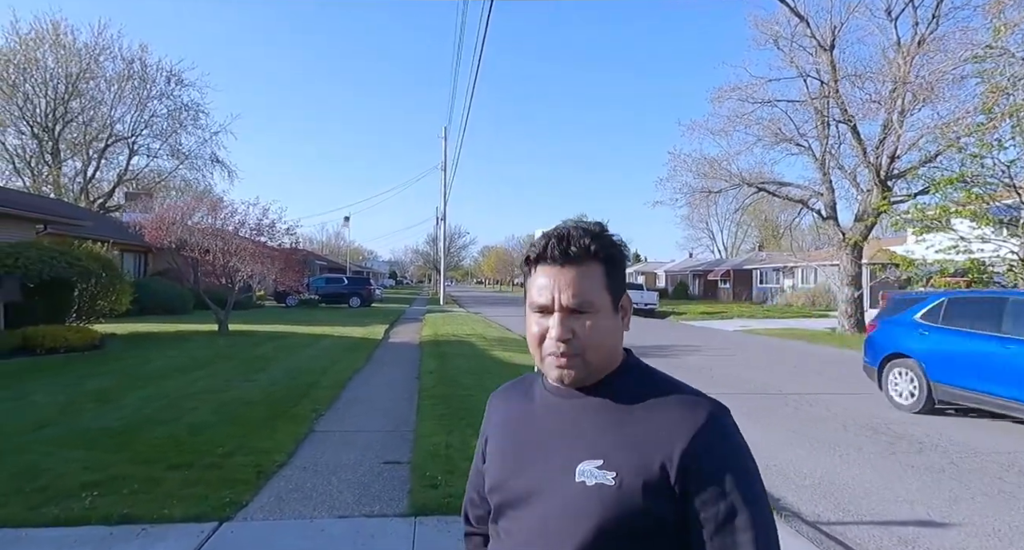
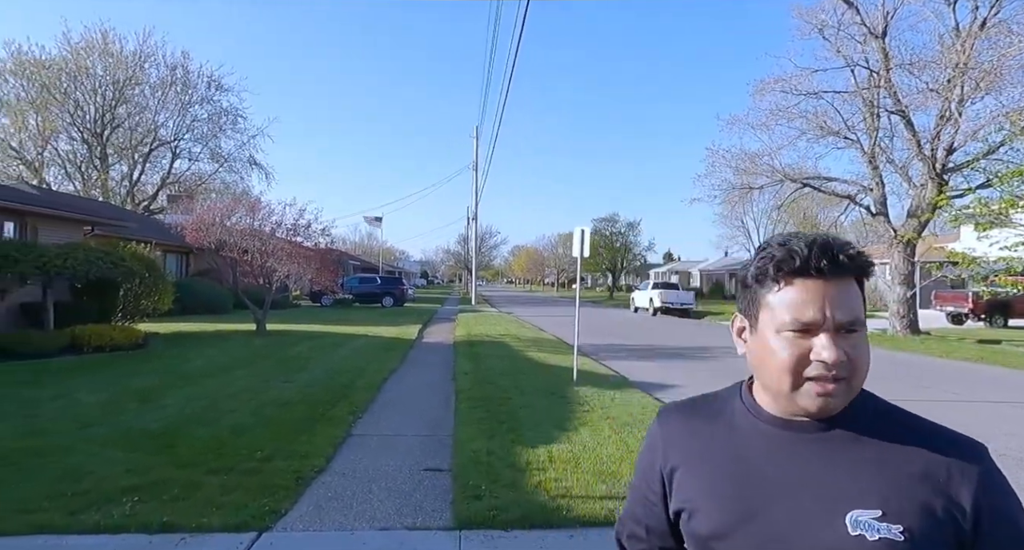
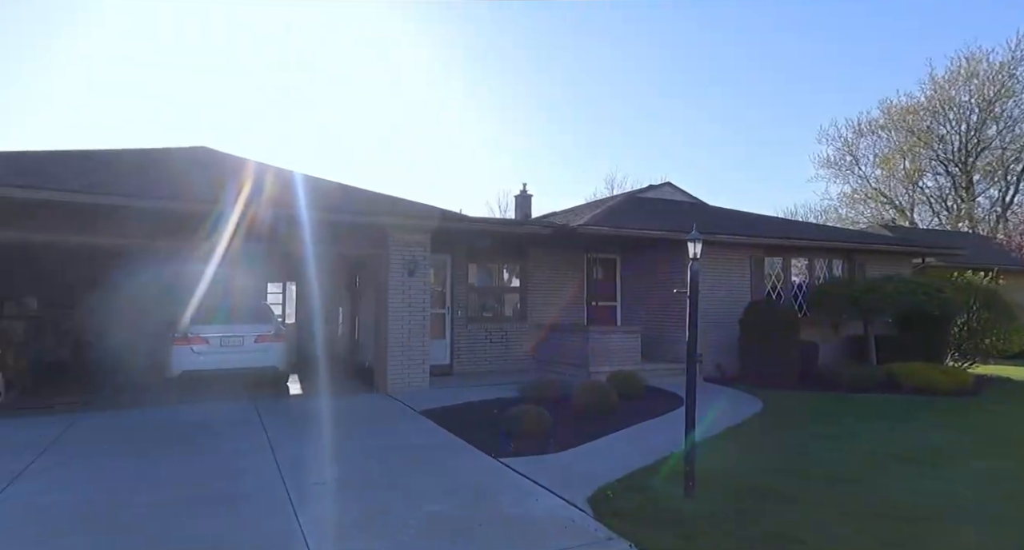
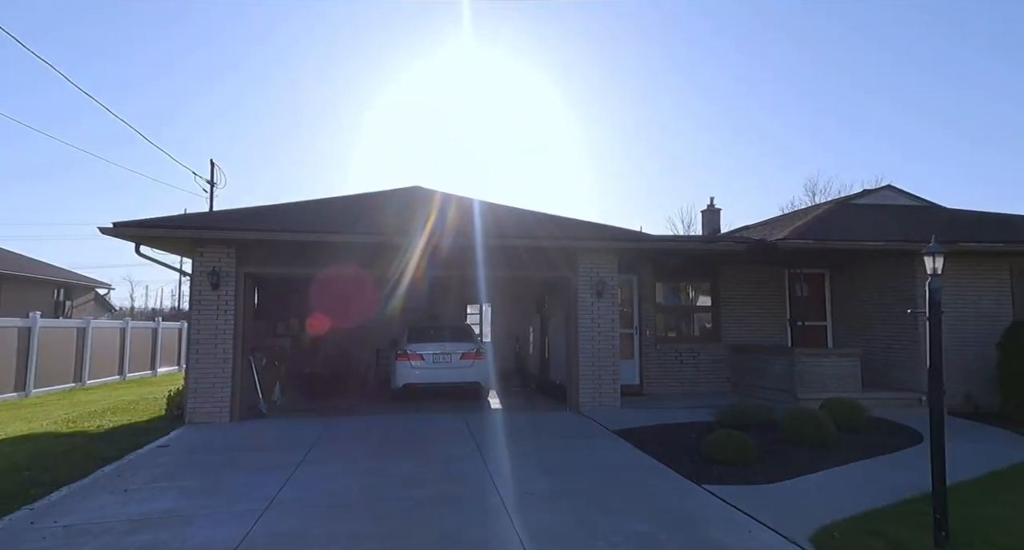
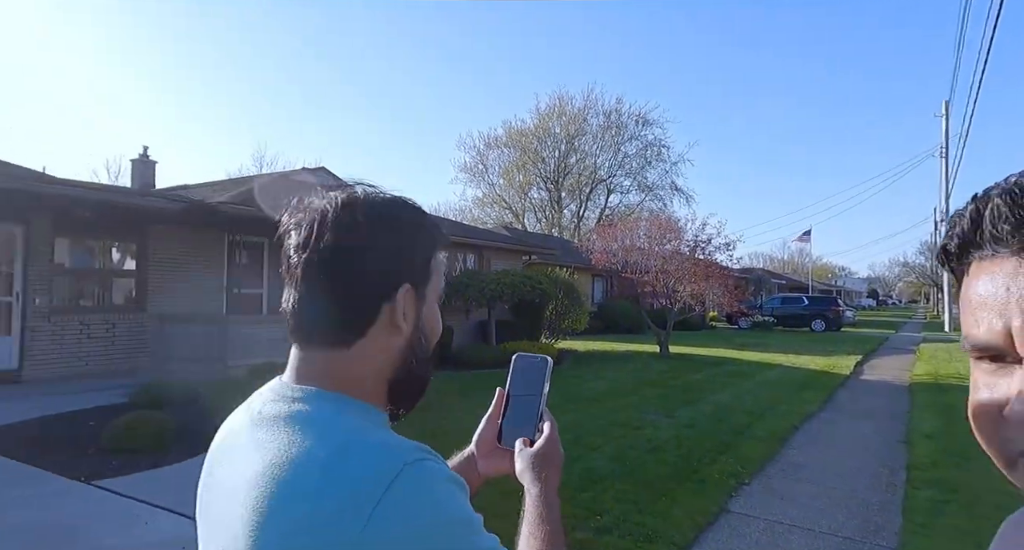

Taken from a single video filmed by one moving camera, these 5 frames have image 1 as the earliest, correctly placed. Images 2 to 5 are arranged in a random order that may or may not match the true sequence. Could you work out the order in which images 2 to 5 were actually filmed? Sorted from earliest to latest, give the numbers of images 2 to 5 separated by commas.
2, 5, 3, 4
